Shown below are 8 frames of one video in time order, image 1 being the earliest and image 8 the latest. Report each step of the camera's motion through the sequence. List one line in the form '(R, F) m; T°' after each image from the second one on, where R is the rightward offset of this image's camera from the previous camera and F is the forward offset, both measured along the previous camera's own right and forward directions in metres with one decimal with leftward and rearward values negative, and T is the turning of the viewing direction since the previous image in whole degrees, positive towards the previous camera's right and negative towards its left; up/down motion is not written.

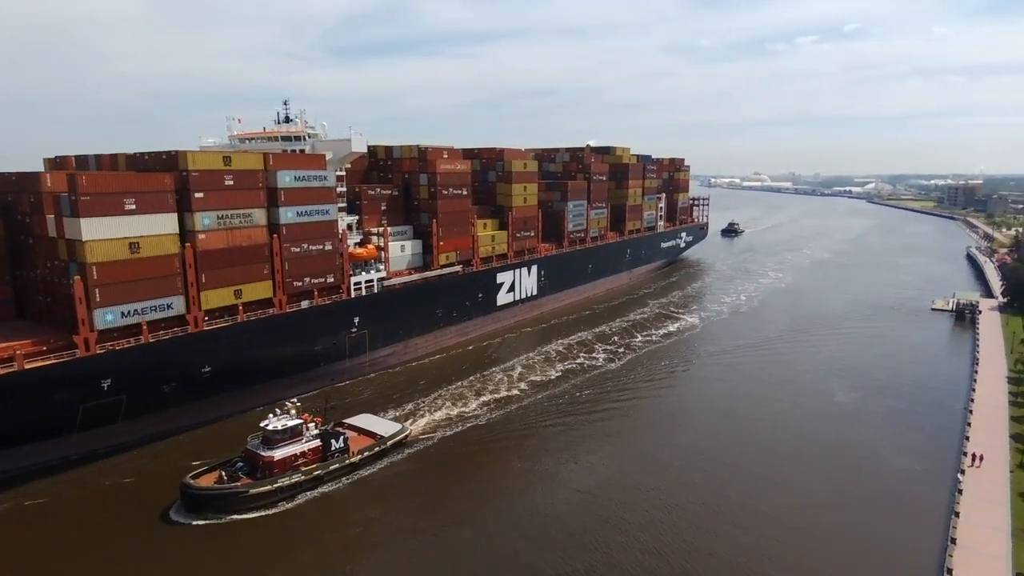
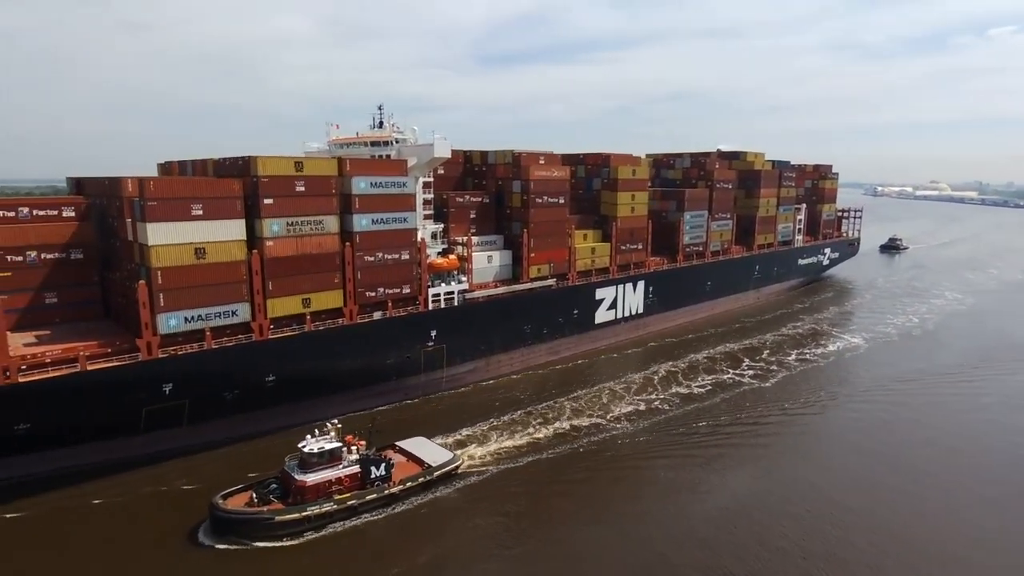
(+1.8, +2.5) m; -12°
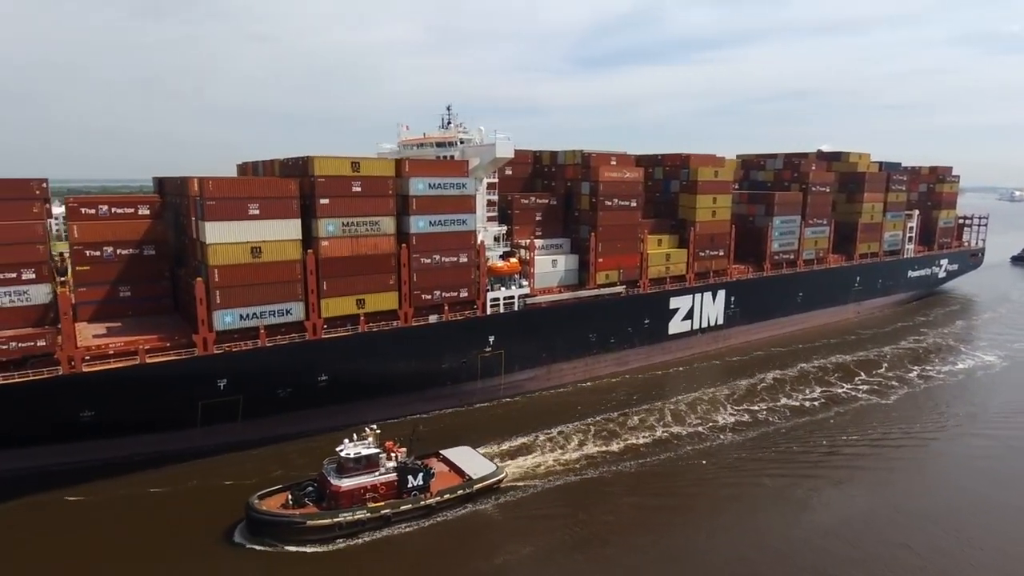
(+1.2, +1.1) m; -8°
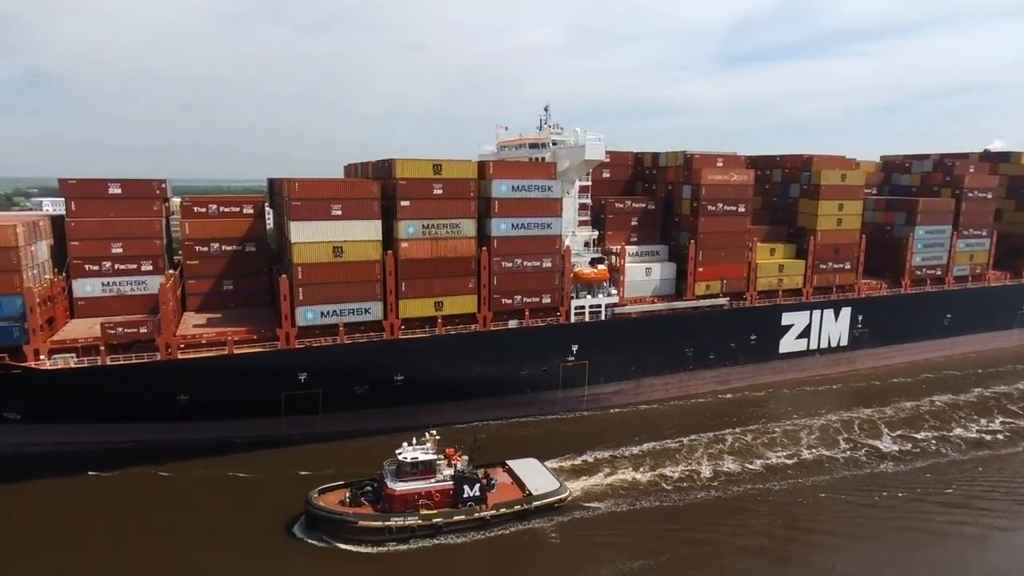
(+1.6, +1.0) m; -12°
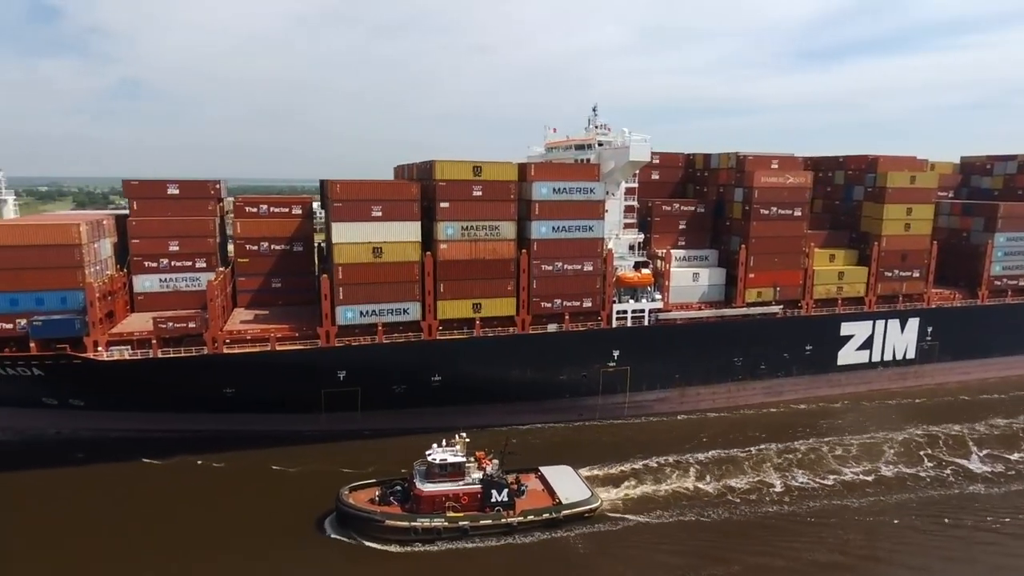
(+0.8, +0.2) m; -6°
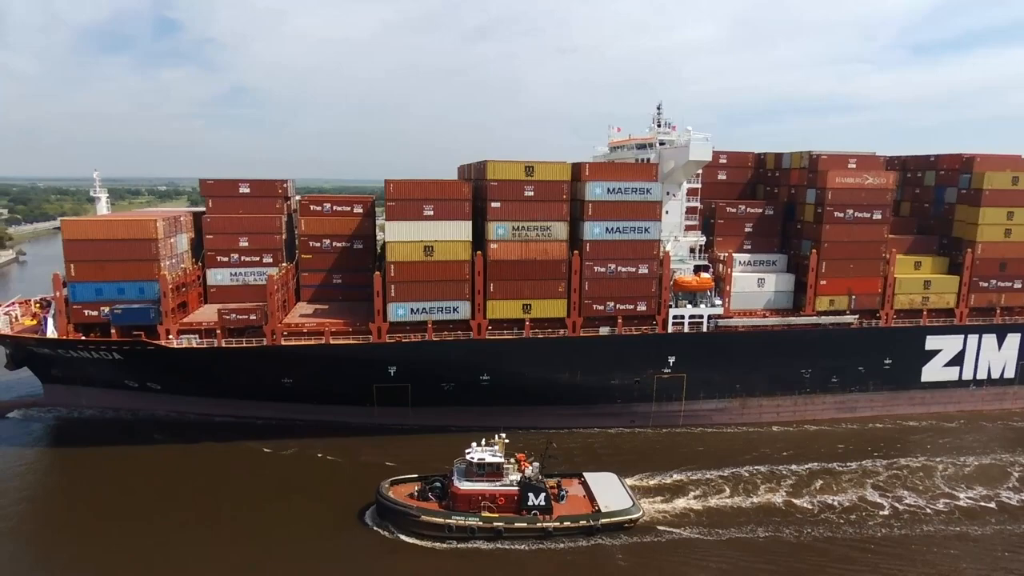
(+1.0, +0.2) m; -7°
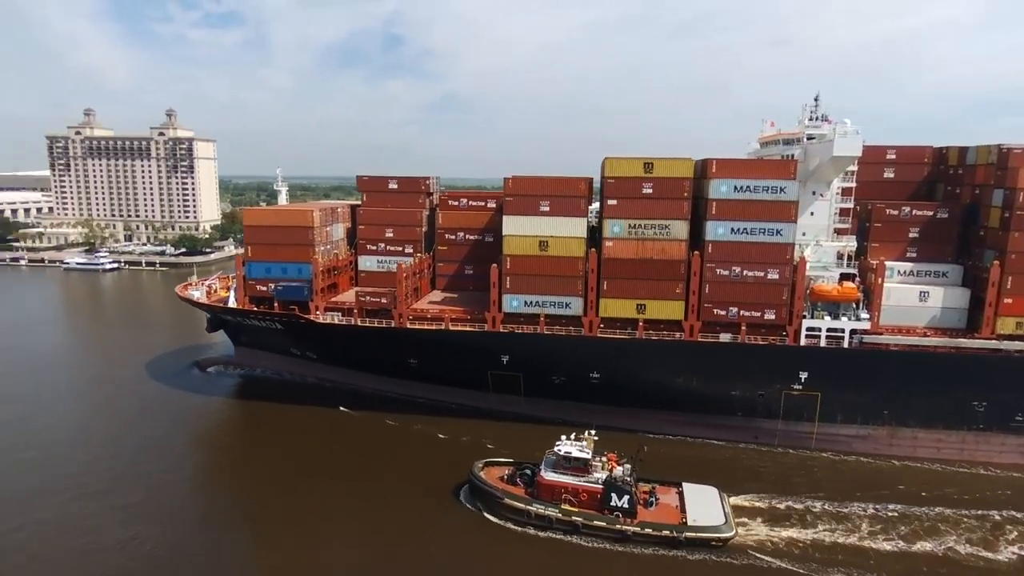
(+2.4, +0.1) m; -17°
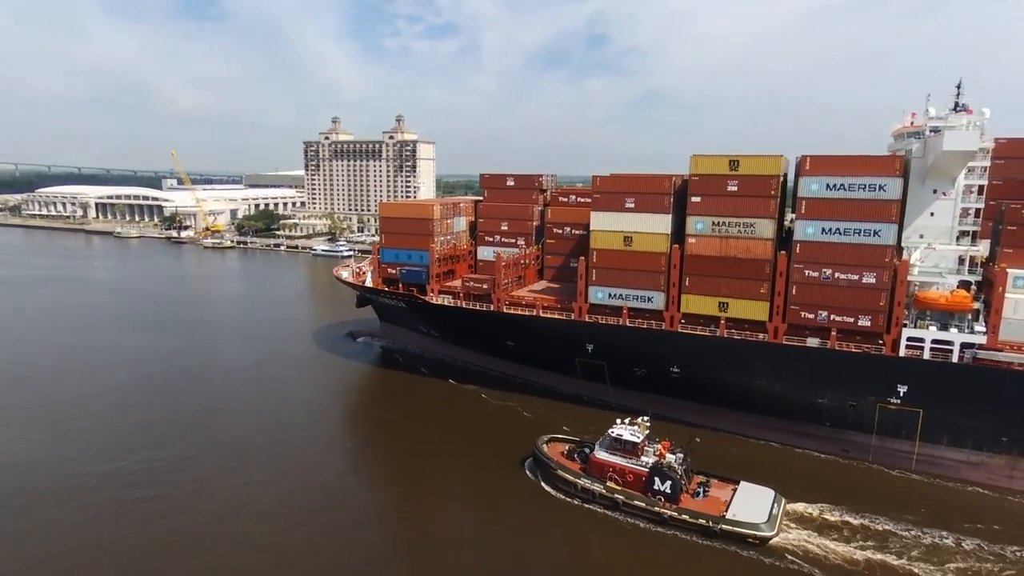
(+3.6, -1.1) m; -17°
